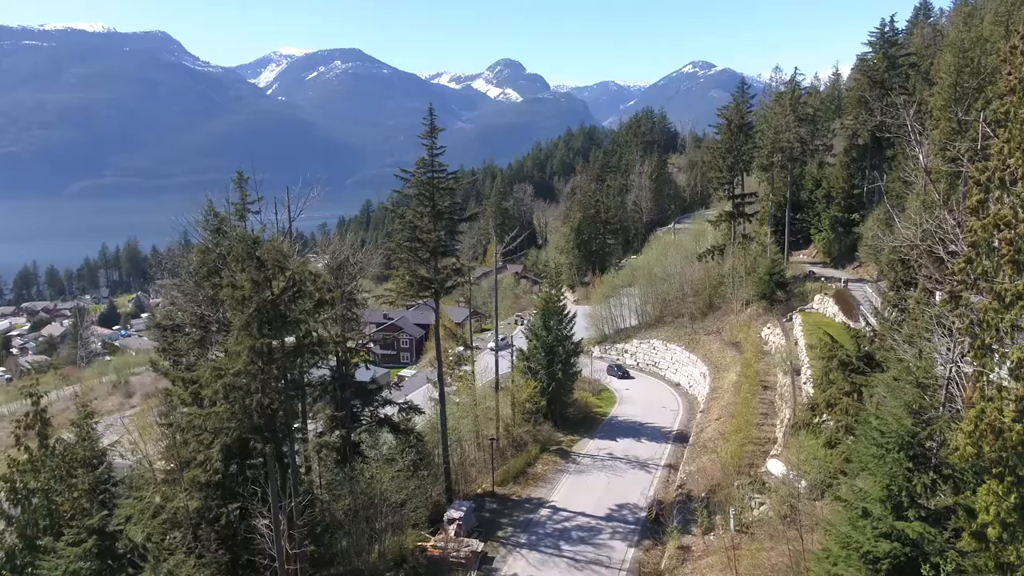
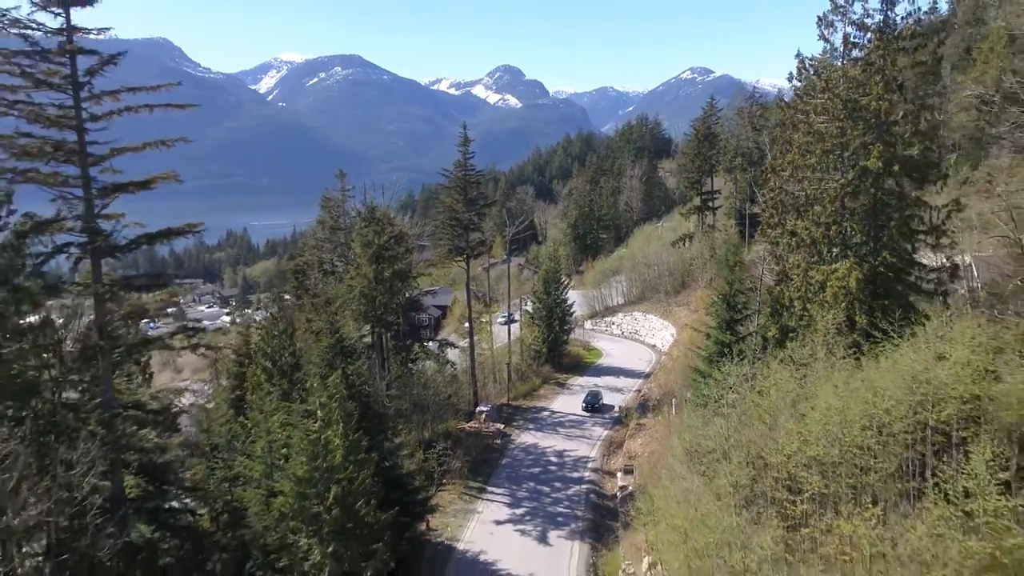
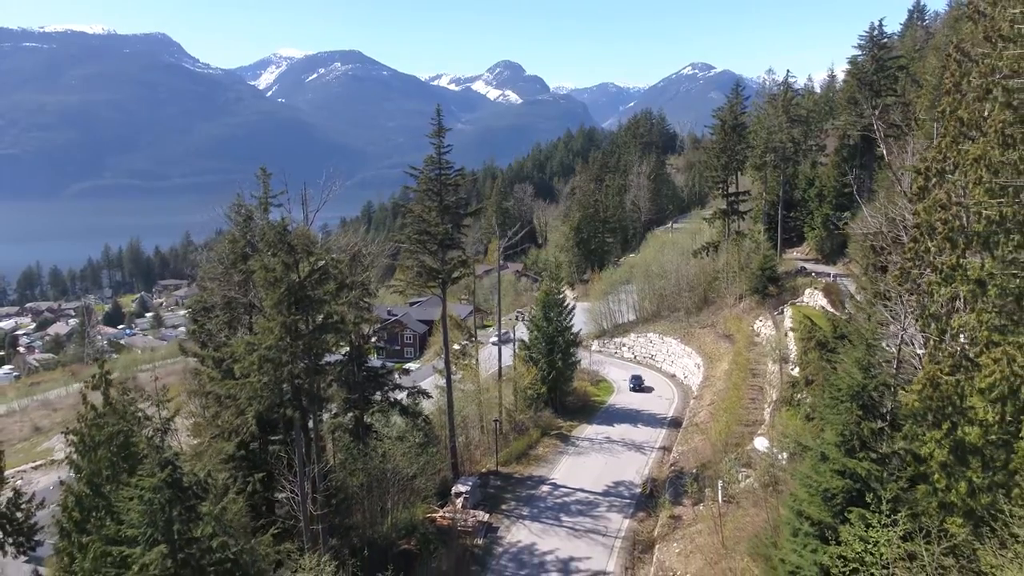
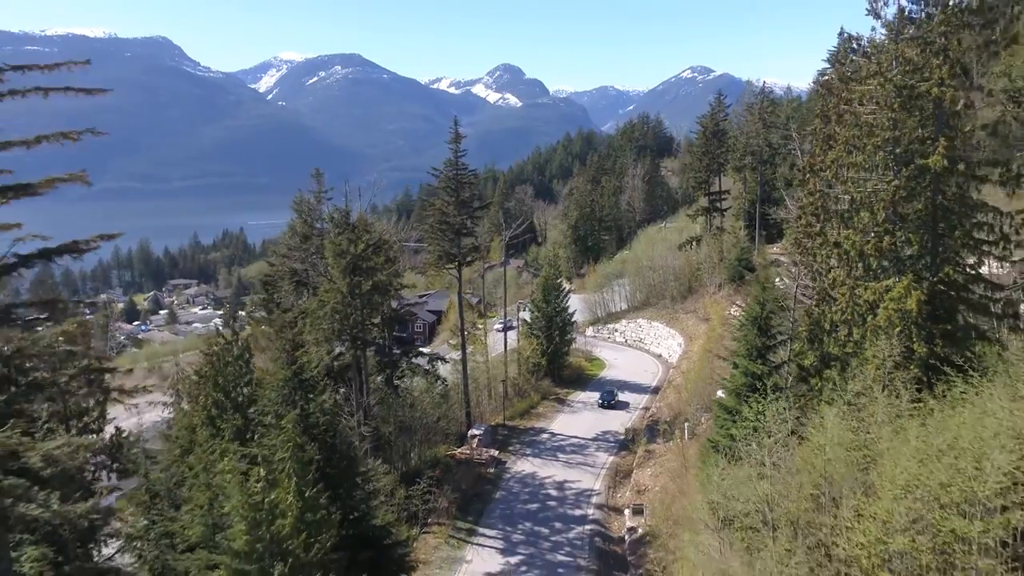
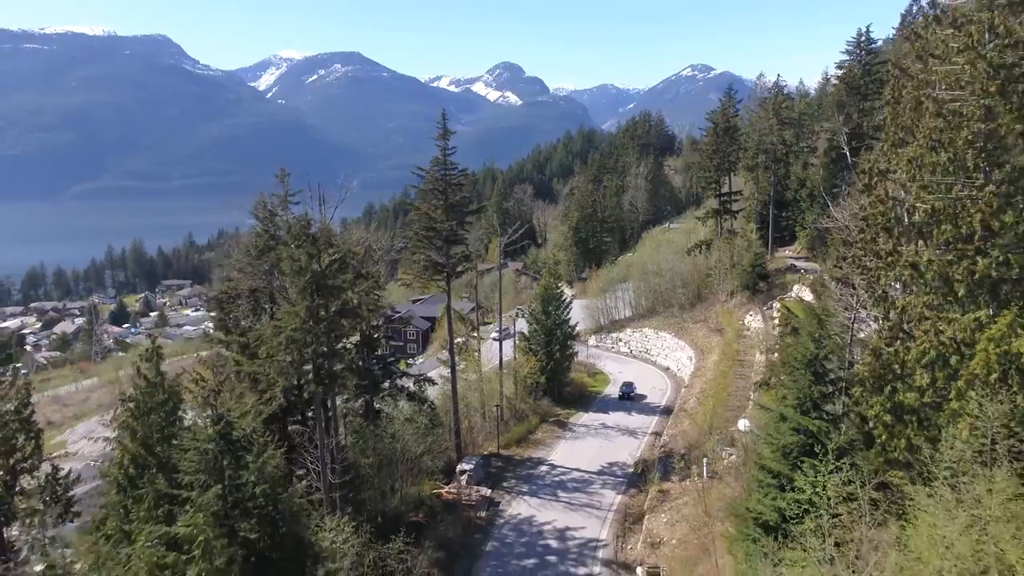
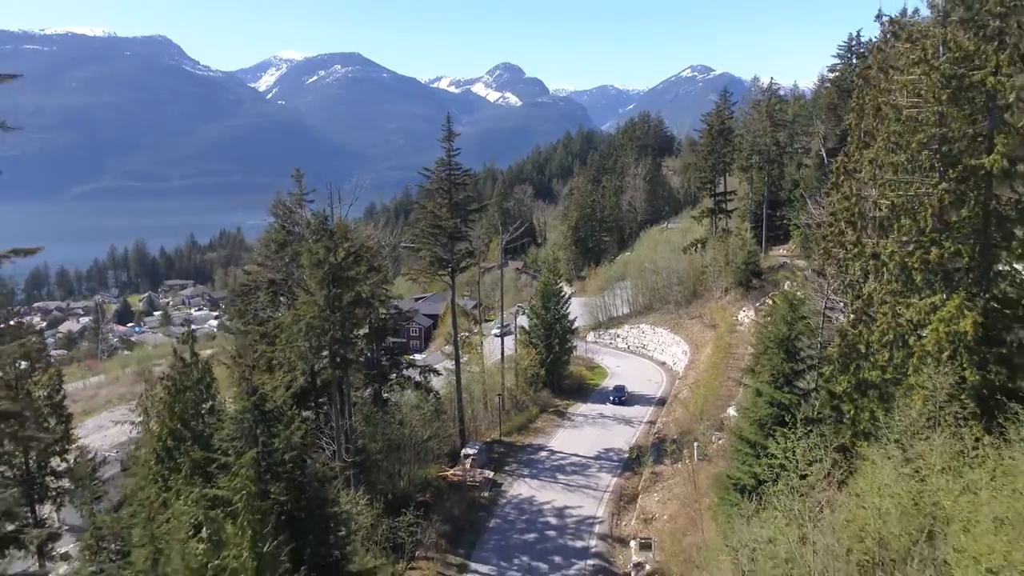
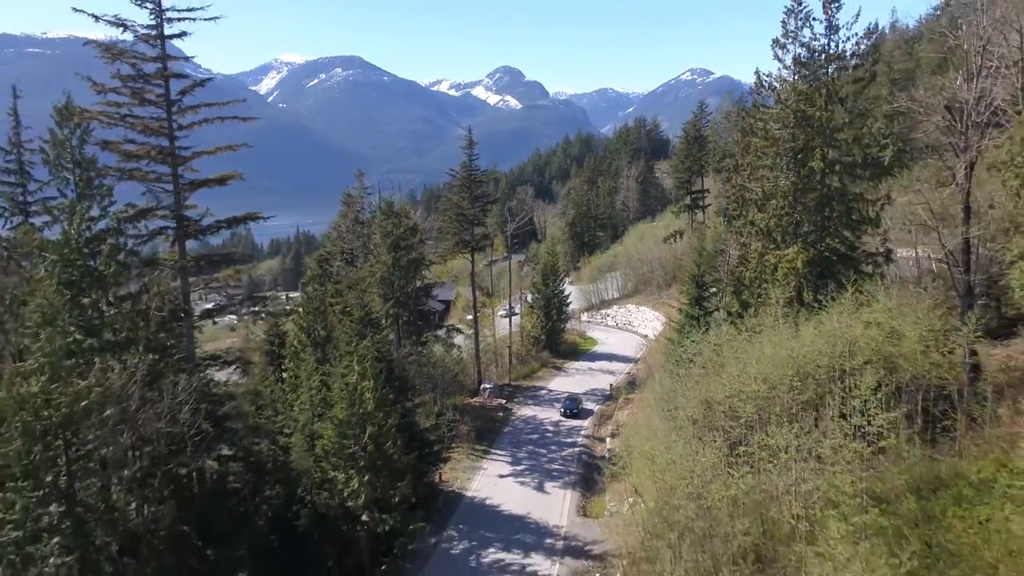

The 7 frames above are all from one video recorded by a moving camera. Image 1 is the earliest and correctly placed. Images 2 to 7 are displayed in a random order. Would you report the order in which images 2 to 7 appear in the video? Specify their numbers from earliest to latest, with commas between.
3, 5, 6, 4, 2, 7
